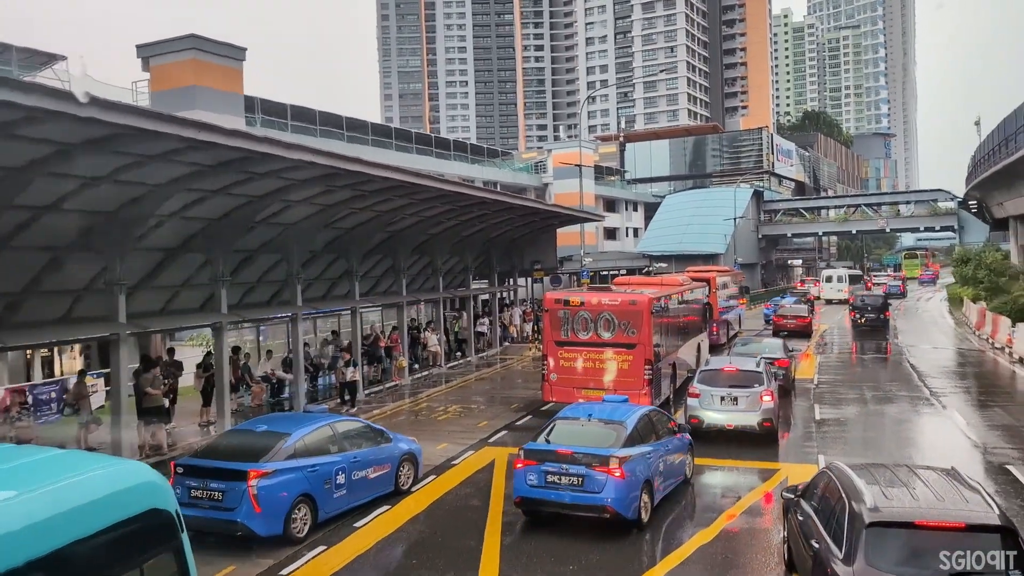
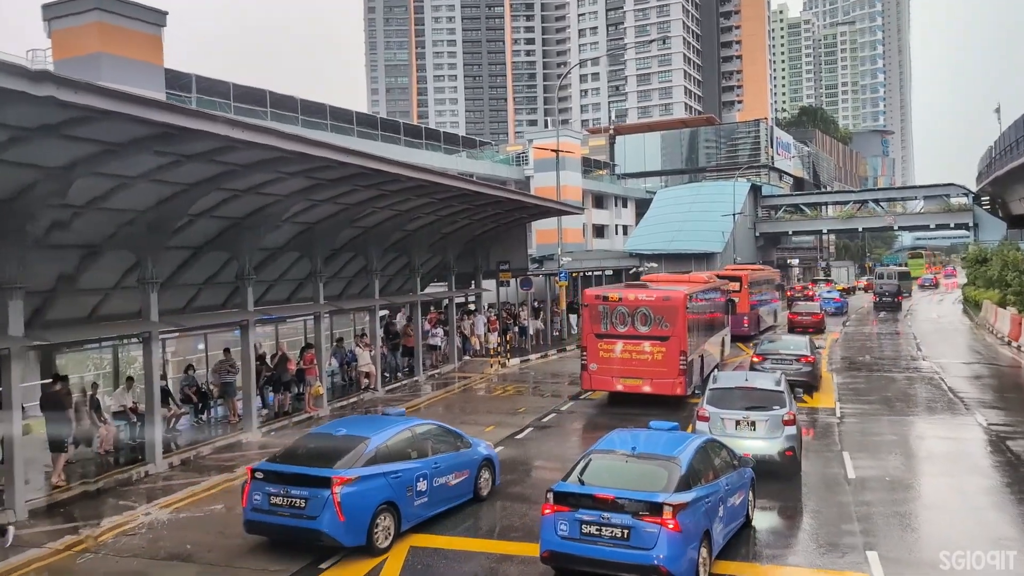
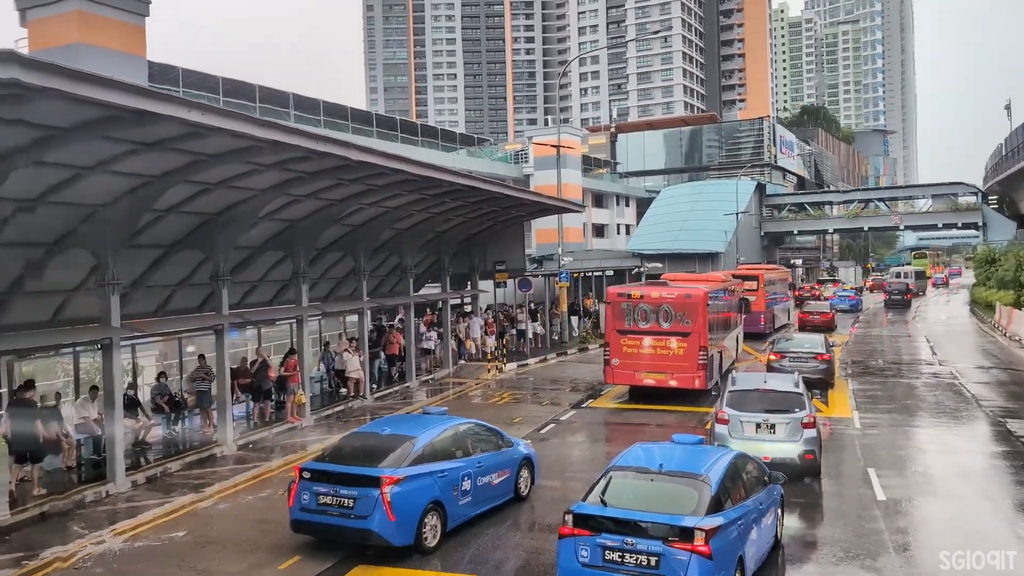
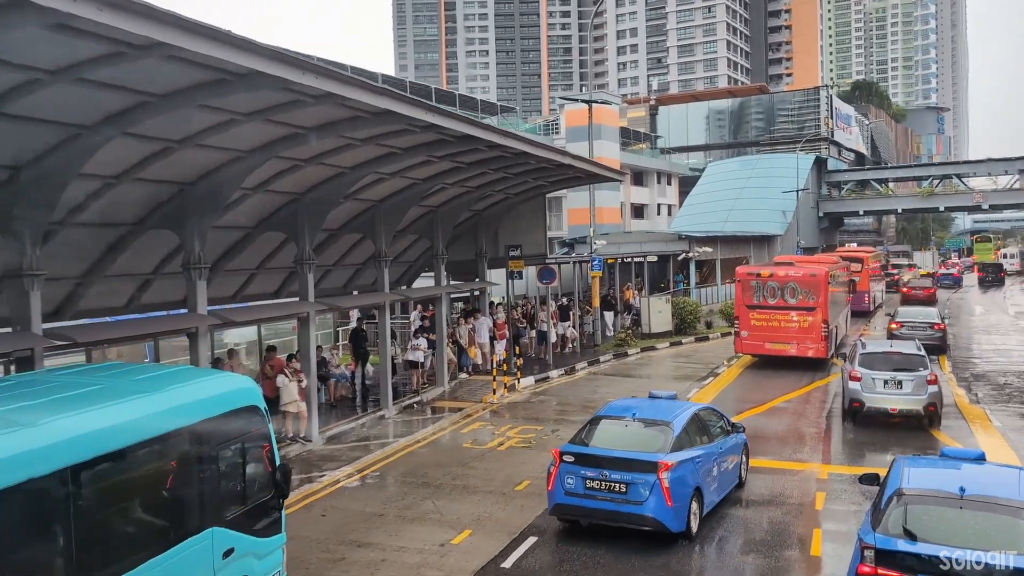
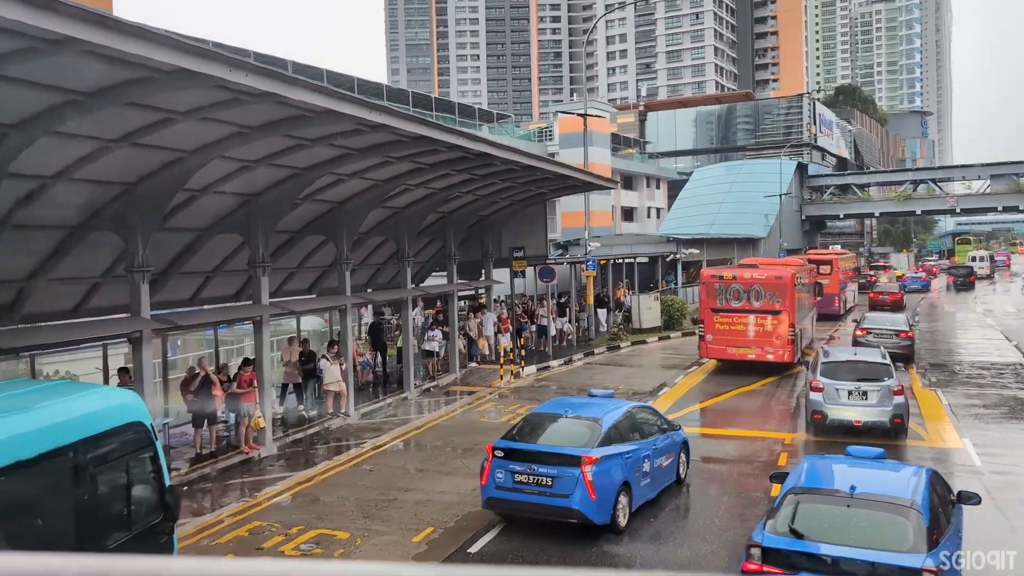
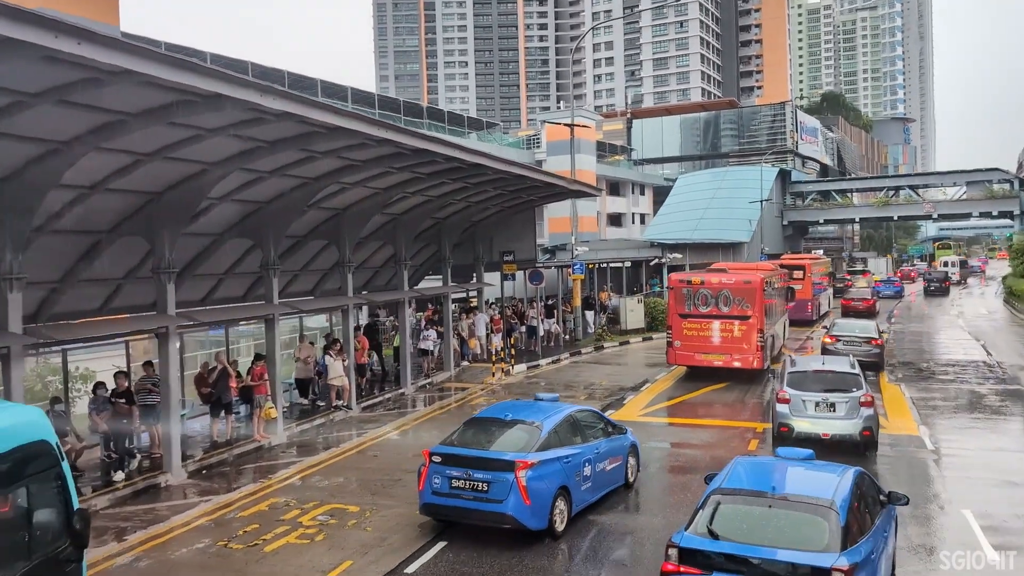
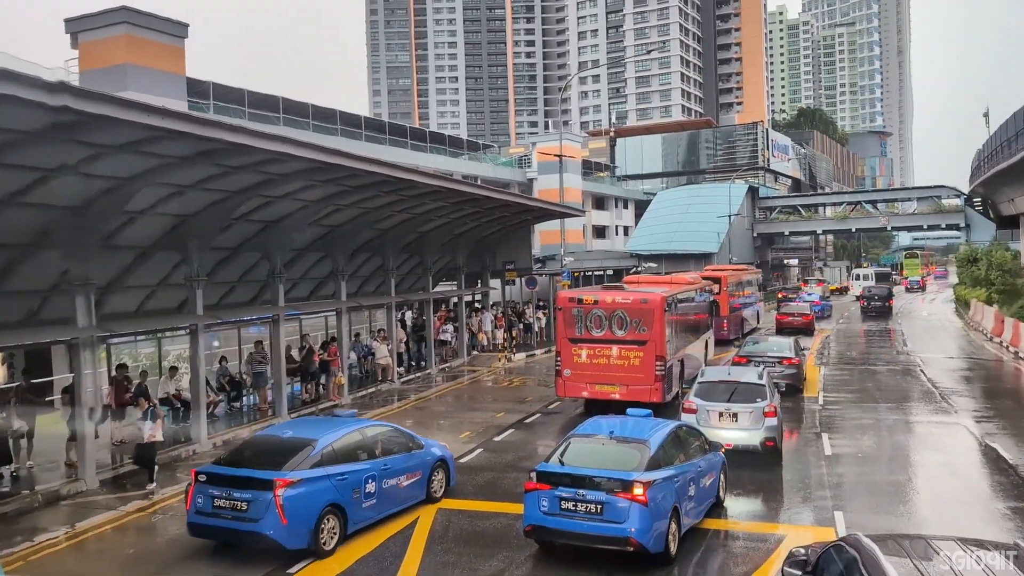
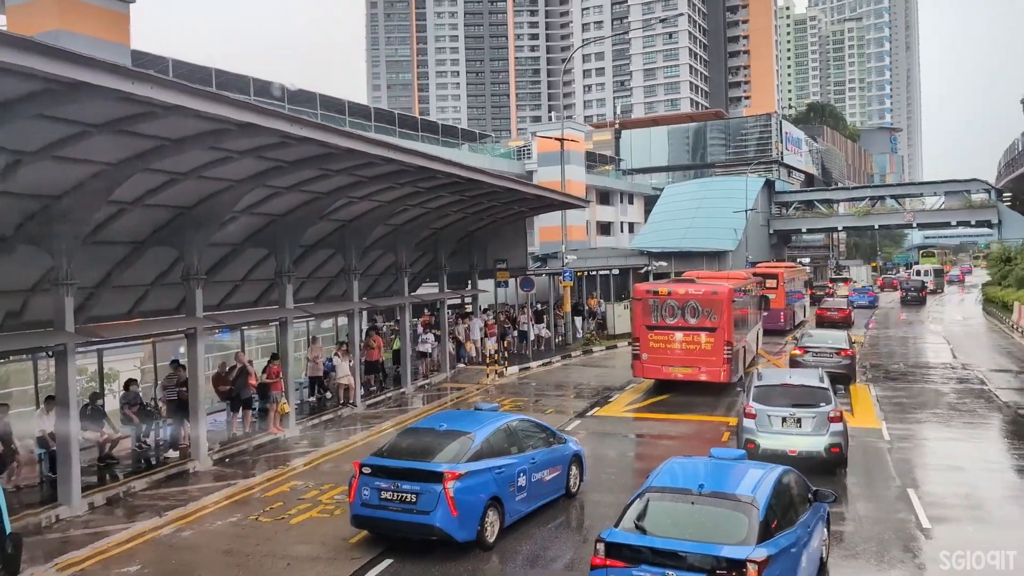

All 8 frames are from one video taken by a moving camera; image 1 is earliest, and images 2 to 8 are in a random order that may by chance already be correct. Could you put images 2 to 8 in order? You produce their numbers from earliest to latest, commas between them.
7, 2, 3, 8, 6, 5, 4
